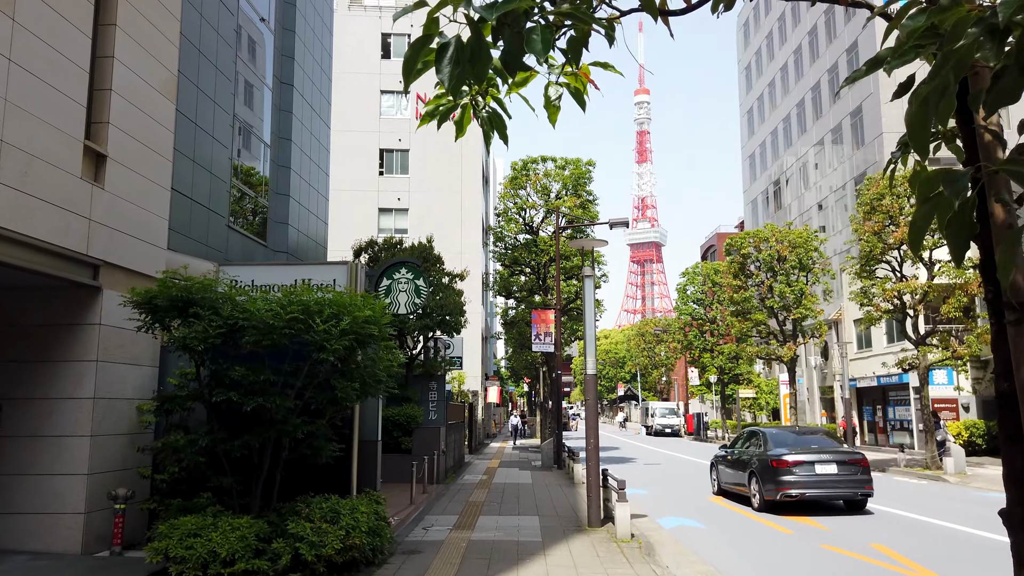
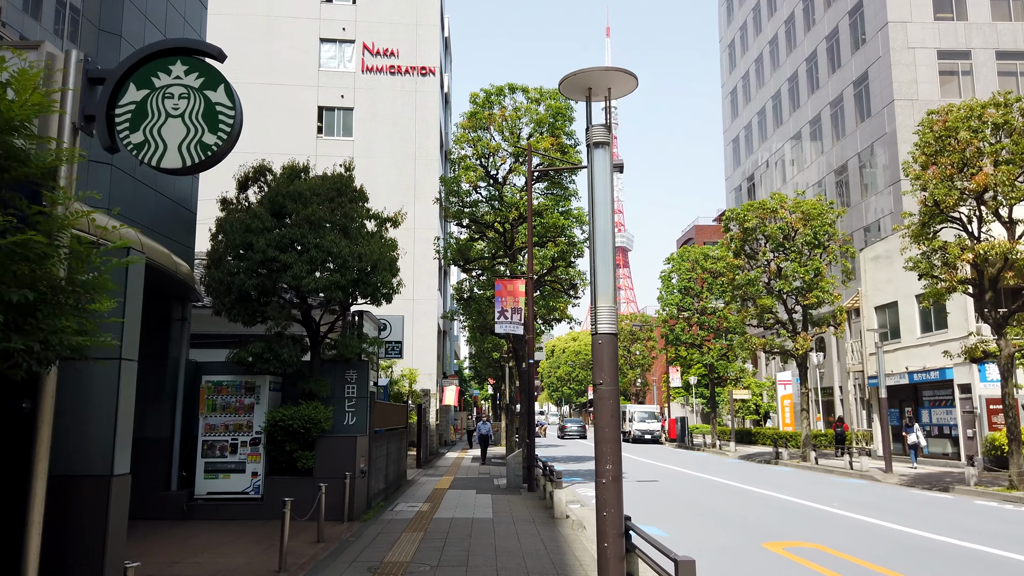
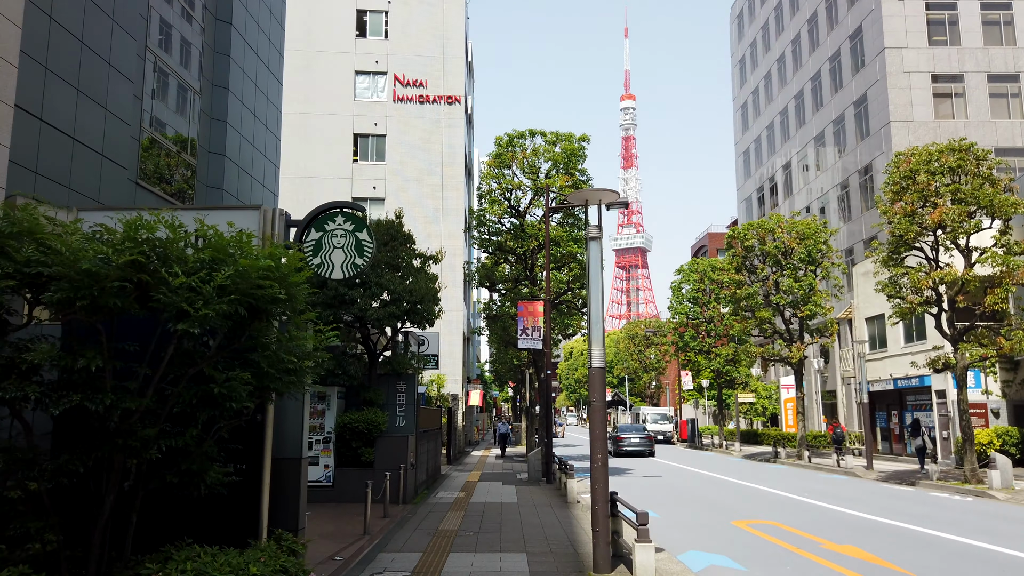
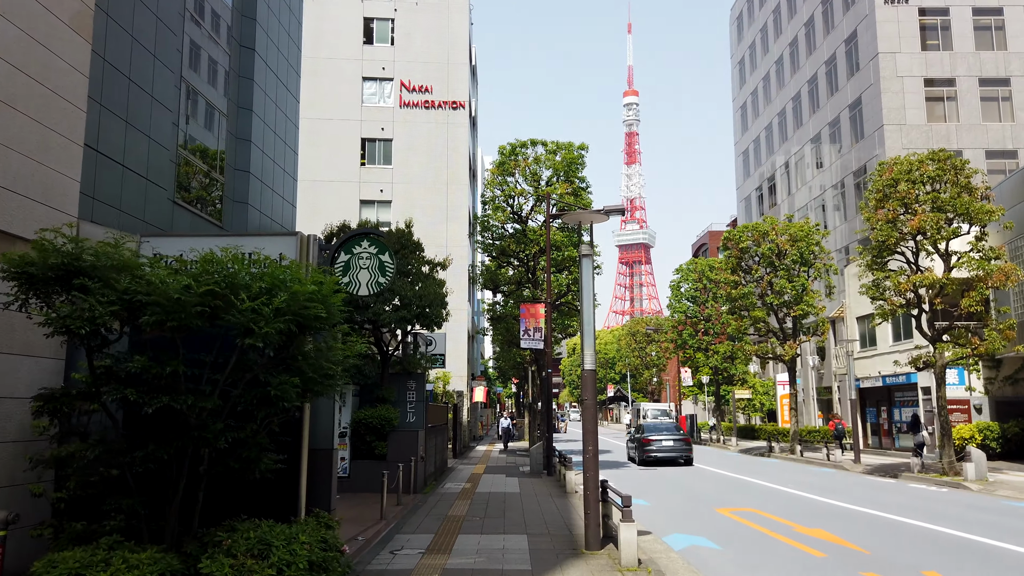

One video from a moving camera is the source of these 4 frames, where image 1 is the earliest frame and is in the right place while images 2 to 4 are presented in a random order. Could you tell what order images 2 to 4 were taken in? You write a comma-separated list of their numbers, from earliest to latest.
4, 3, 2
